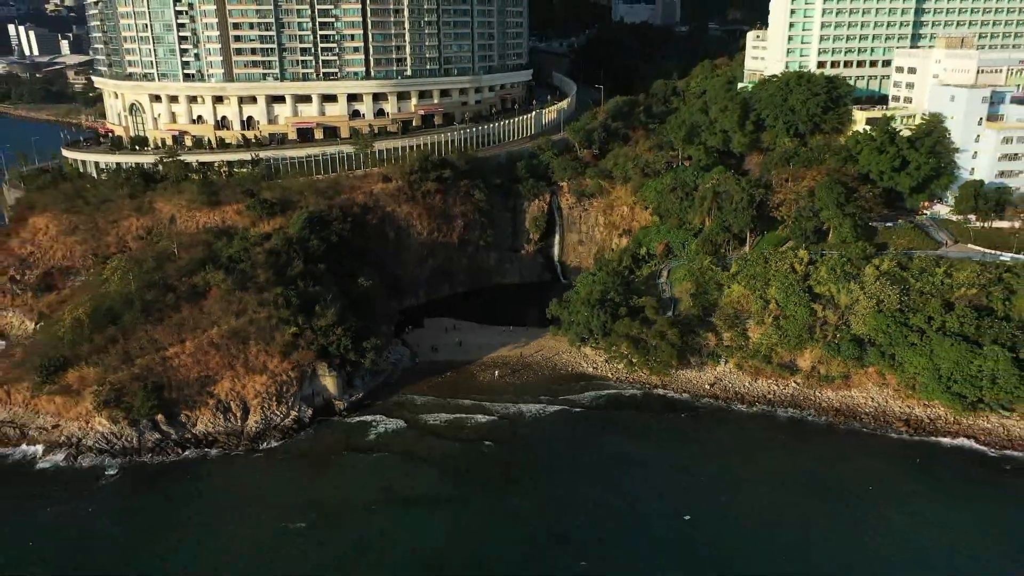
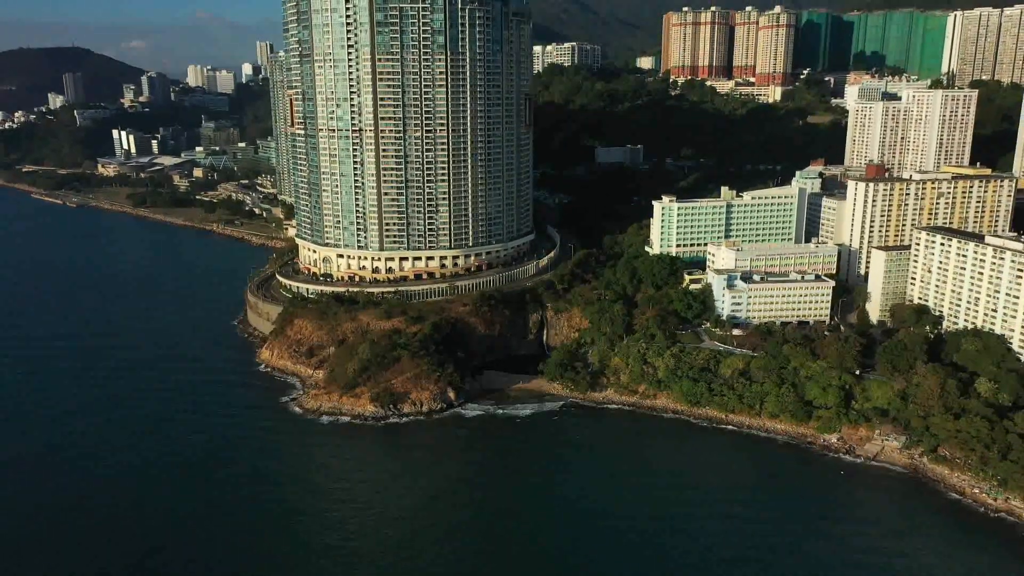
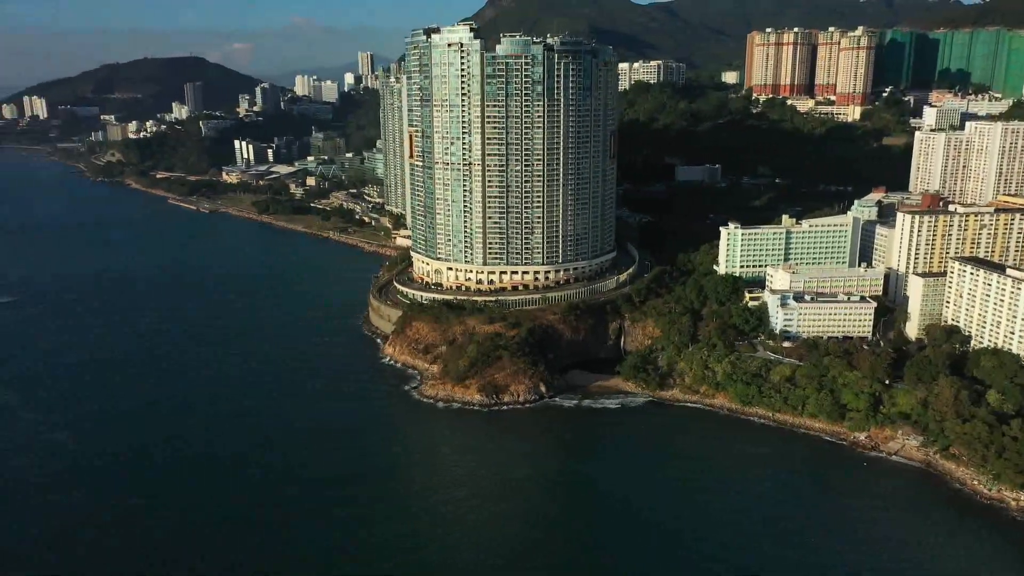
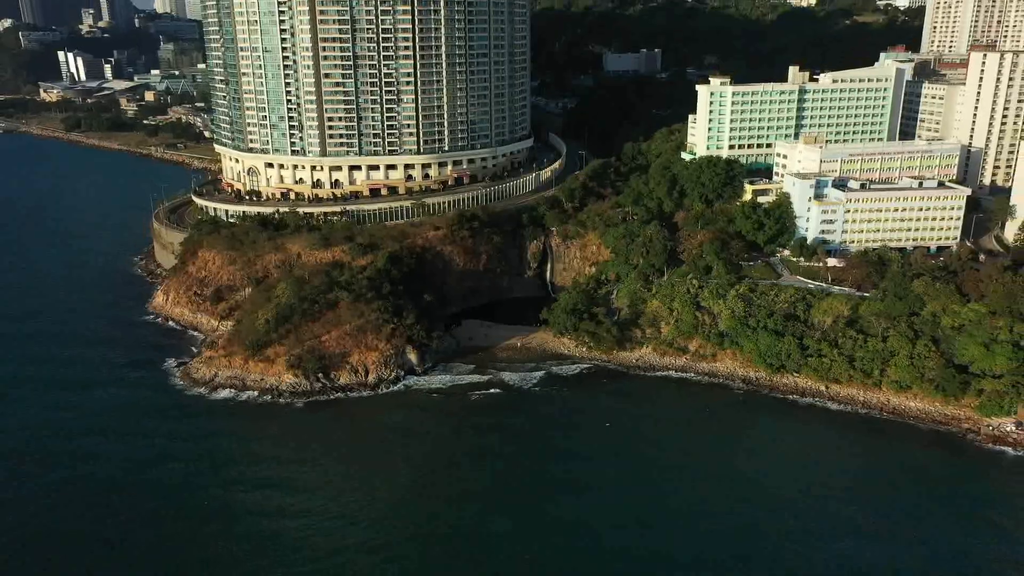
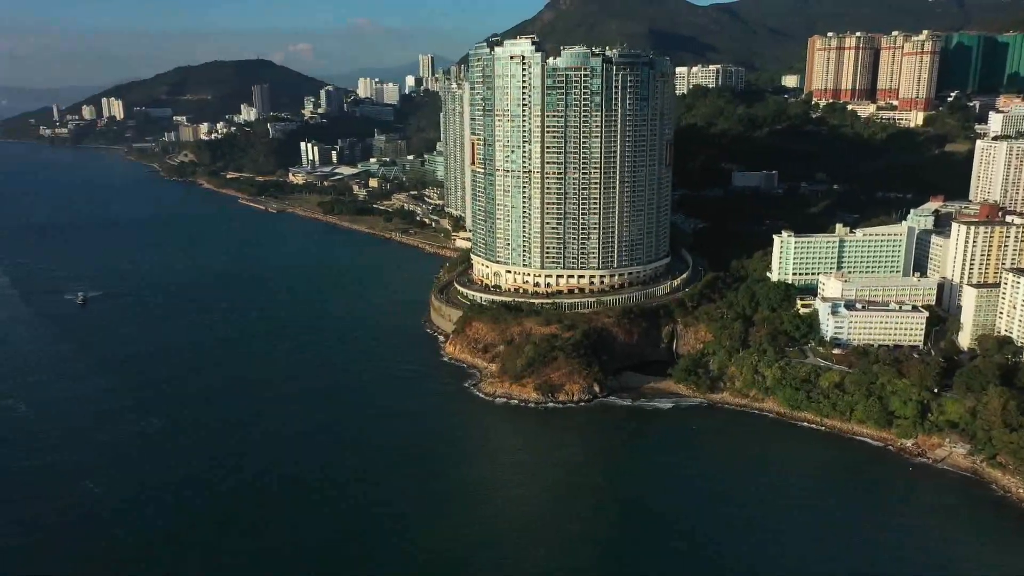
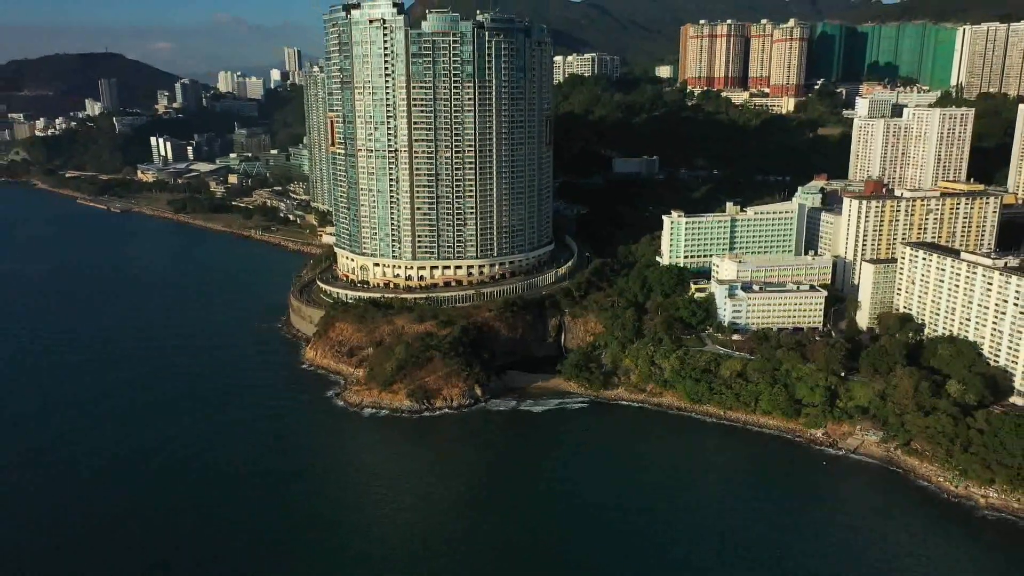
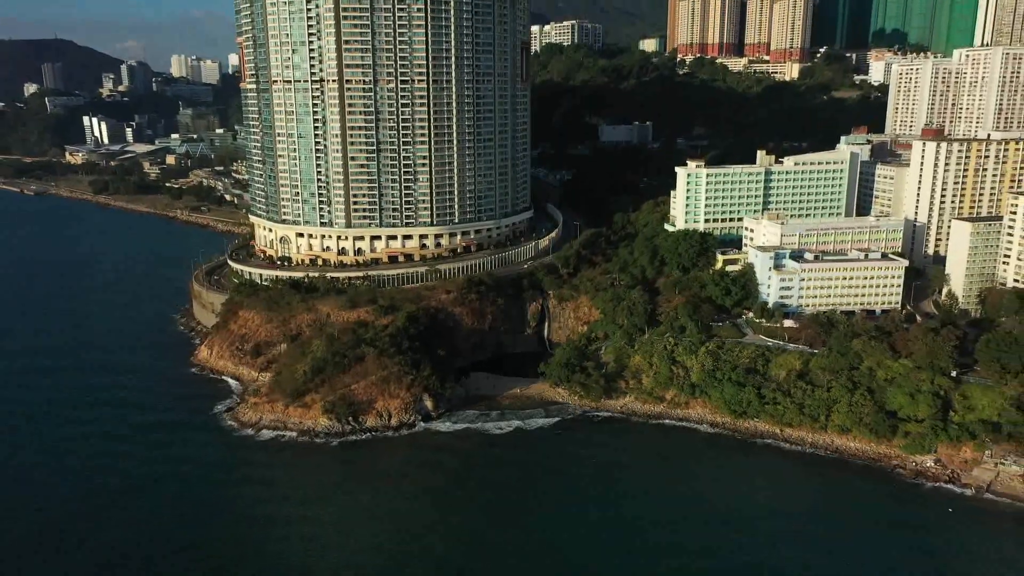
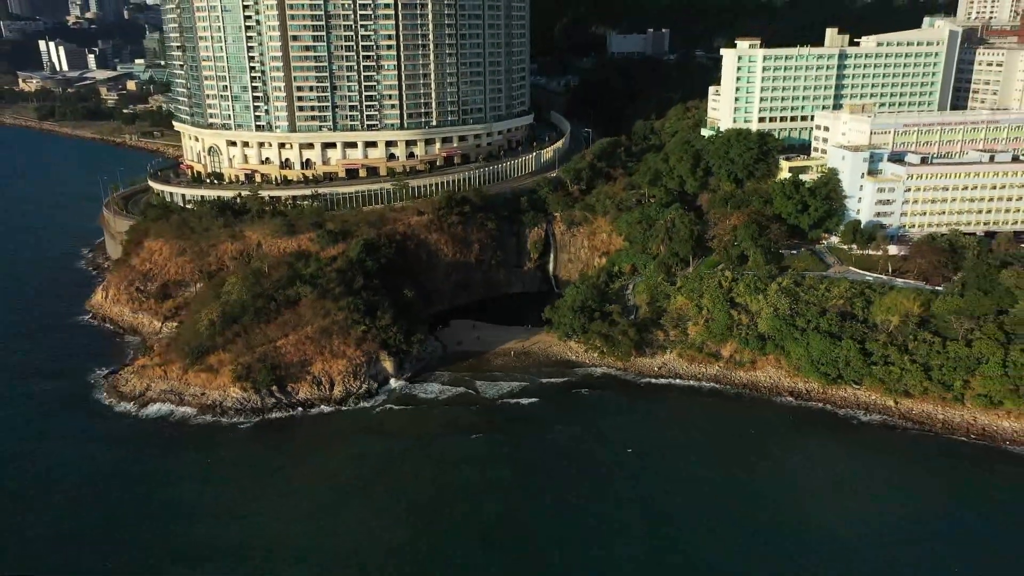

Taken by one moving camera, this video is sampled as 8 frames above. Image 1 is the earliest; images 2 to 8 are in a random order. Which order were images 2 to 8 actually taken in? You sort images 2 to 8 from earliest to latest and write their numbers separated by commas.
8, 4, 7, 2, 6, 3, 5
